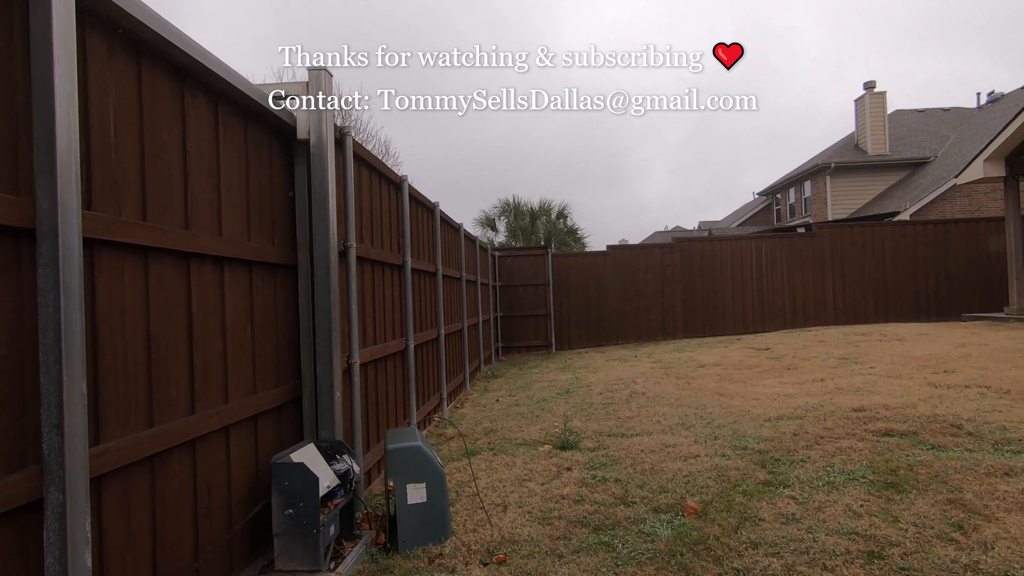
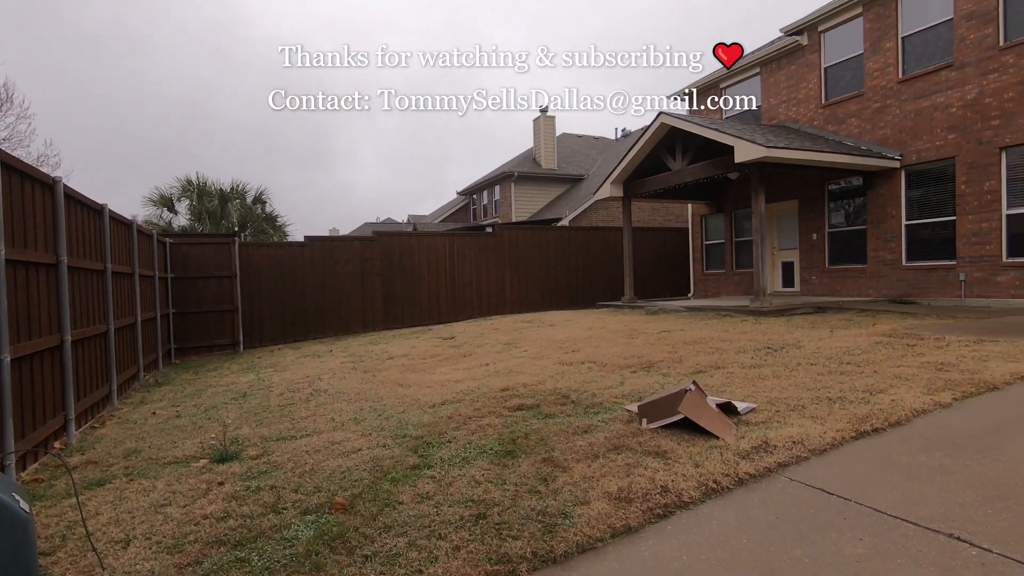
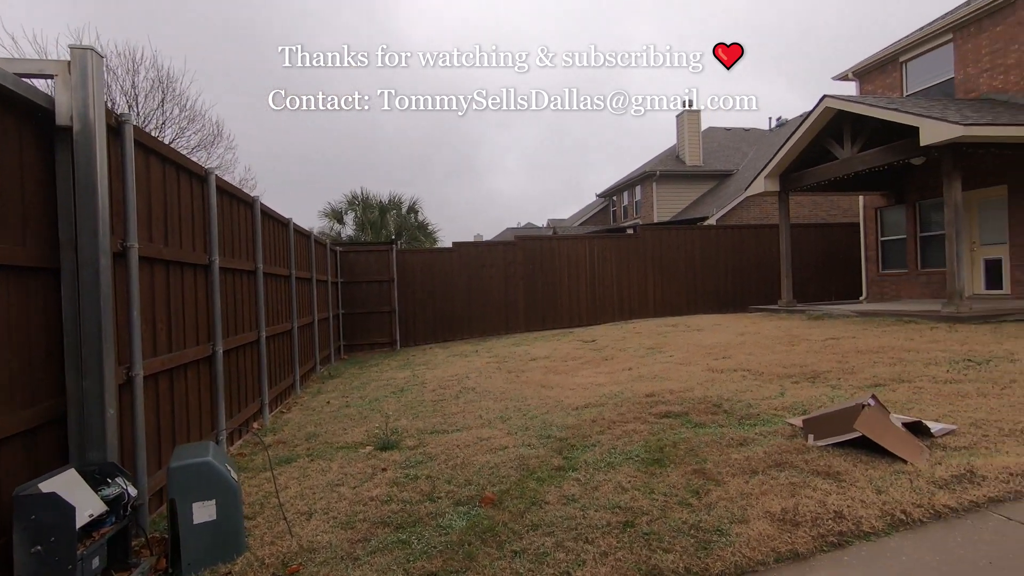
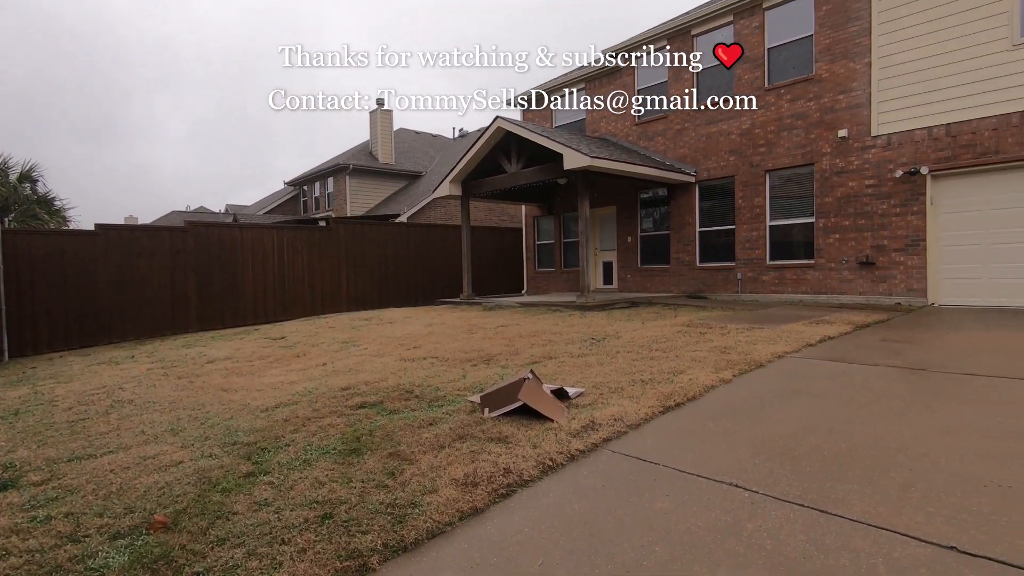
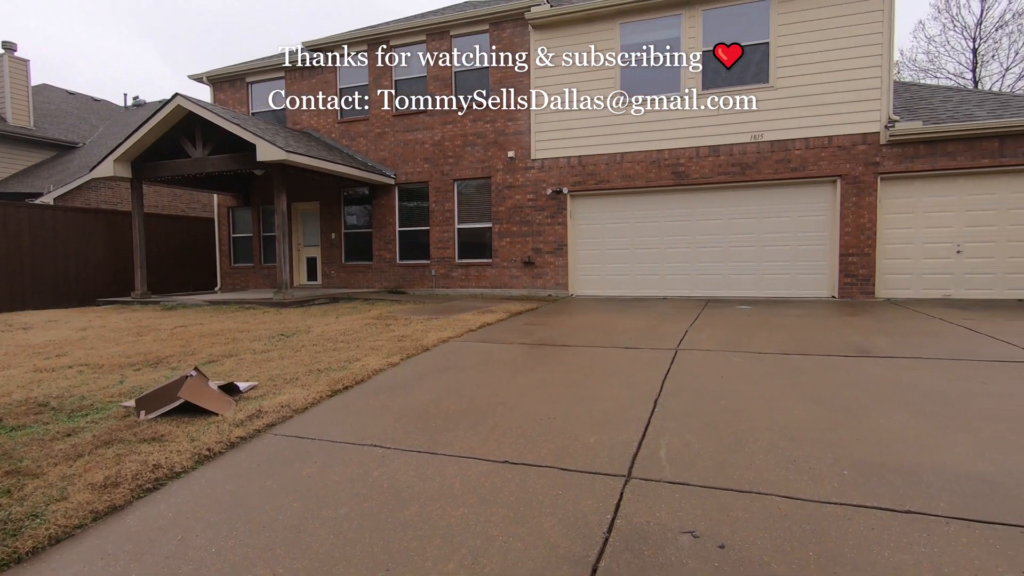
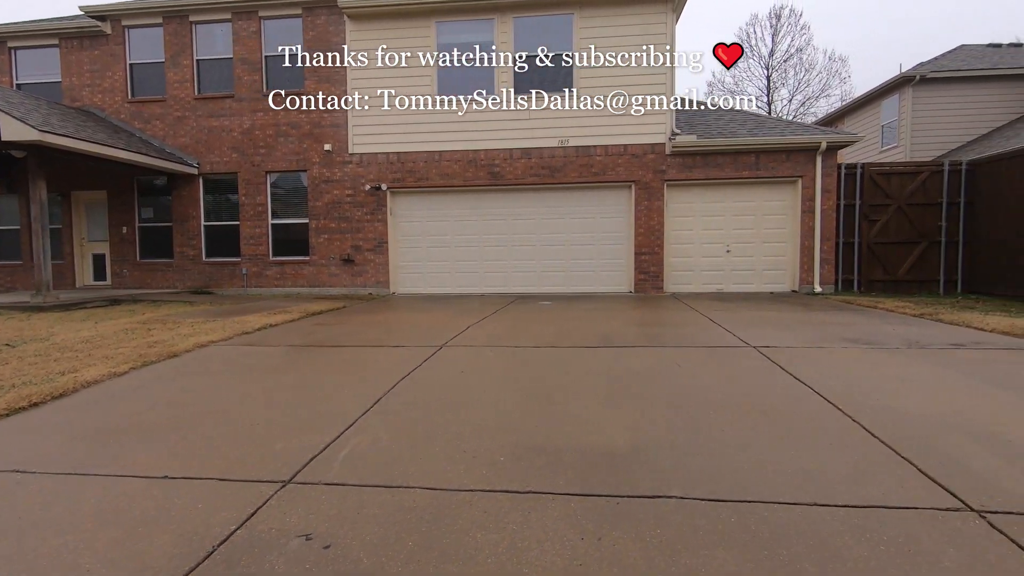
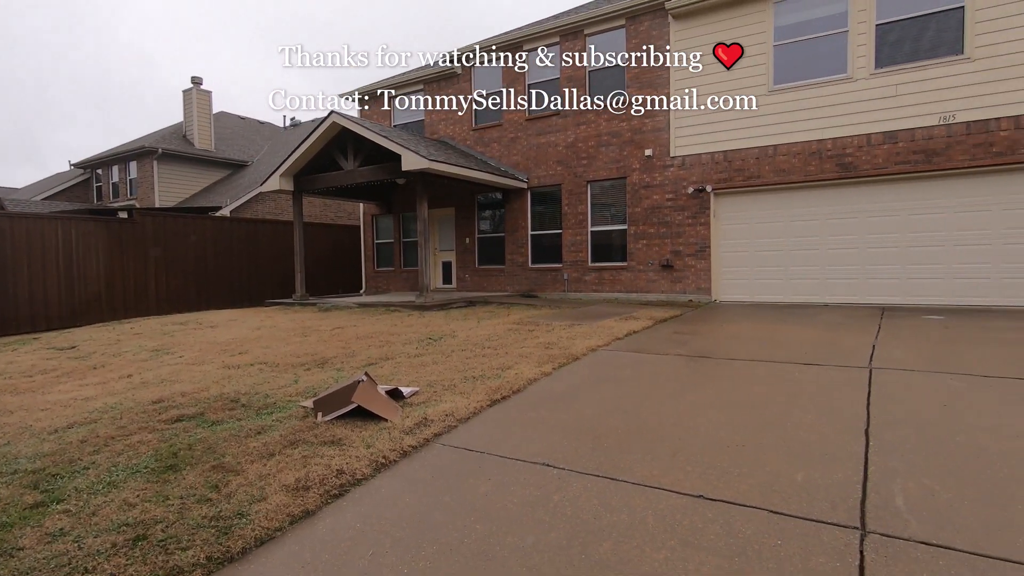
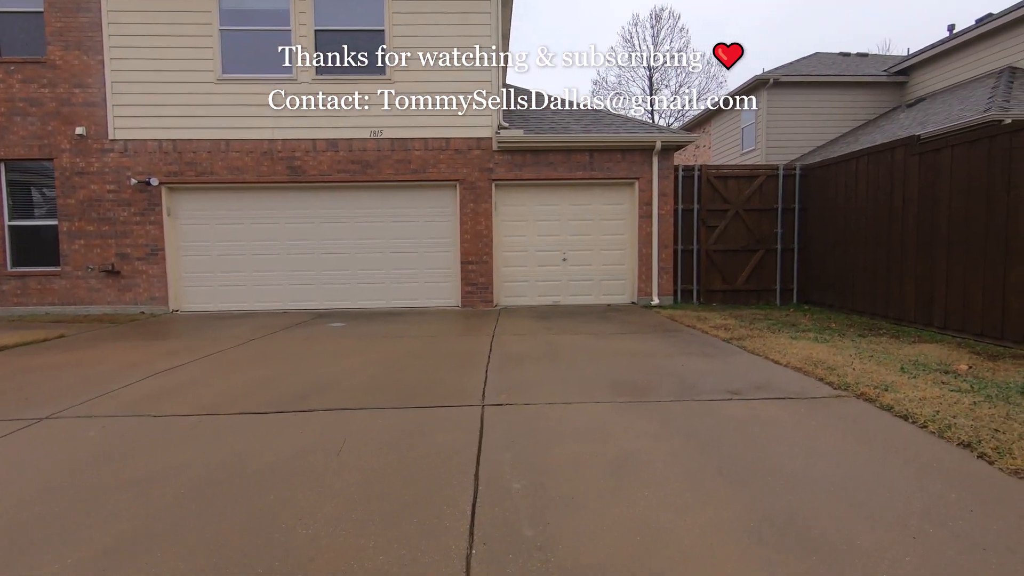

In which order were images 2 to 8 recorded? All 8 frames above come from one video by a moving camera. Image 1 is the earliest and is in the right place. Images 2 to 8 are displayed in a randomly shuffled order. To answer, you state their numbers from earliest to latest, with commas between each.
3, 2, 4, 7, 5, 6, 8
